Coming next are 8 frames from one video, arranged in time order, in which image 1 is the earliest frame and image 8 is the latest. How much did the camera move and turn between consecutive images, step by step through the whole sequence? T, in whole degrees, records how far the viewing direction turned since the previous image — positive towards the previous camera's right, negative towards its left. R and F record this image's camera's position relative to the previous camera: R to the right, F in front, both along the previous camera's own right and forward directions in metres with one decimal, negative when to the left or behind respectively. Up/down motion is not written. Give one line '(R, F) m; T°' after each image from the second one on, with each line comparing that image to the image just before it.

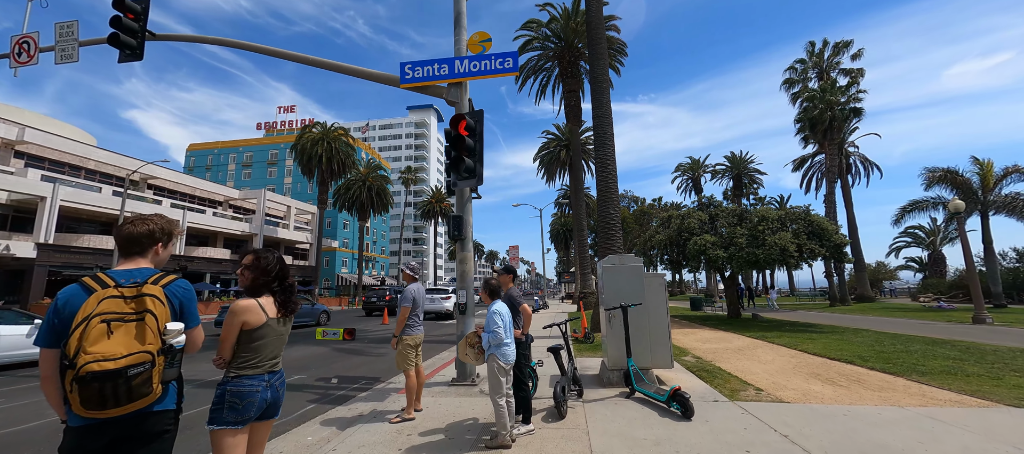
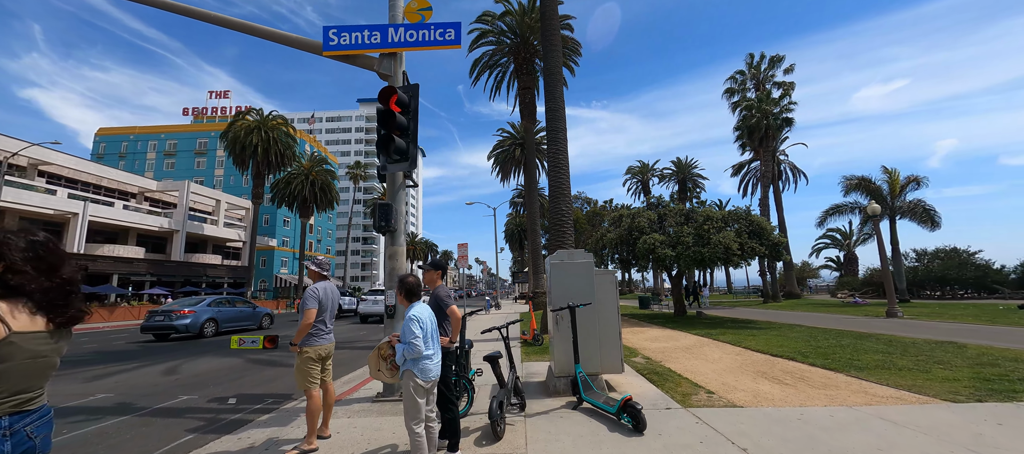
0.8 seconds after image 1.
(+0.3, +0.7) m; +7°
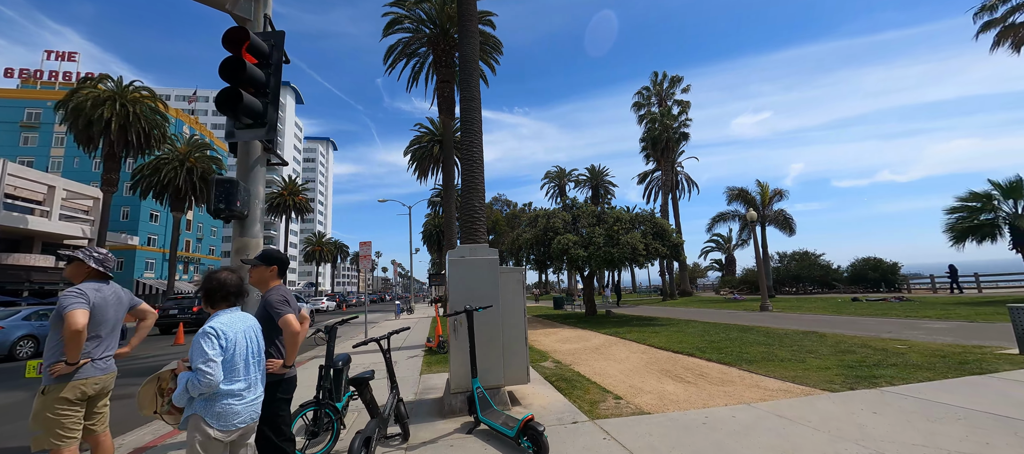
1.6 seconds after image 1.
(+0.4, +0.8) m; +12°
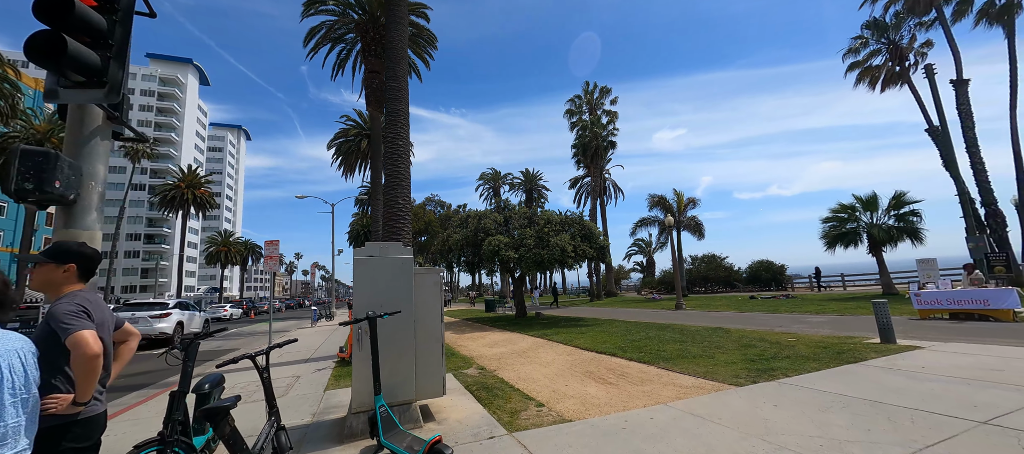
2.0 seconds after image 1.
(+0.2, +0.4) m; +10°
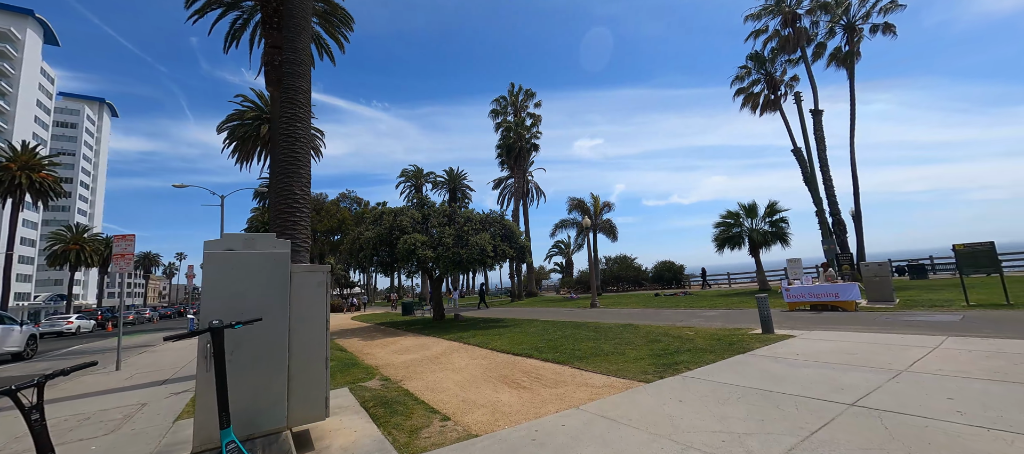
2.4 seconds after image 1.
(+0.2, +0.5) m; +11°
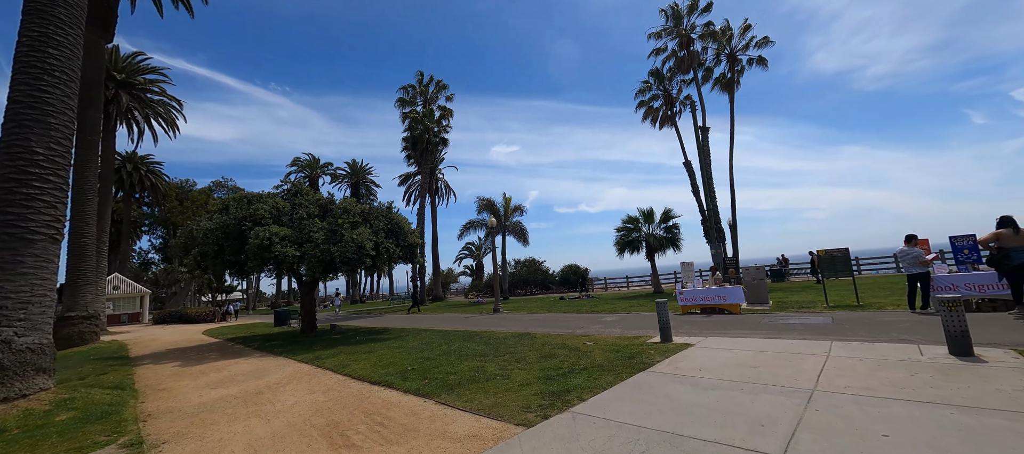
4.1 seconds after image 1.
(+0.9, +1.7) m; +13°
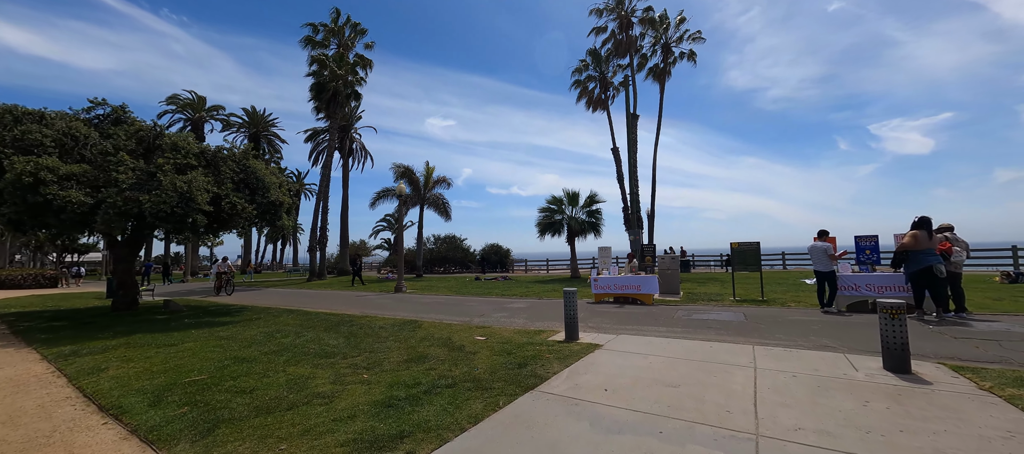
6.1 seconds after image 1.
(+1.0, +2.1) m; +10°
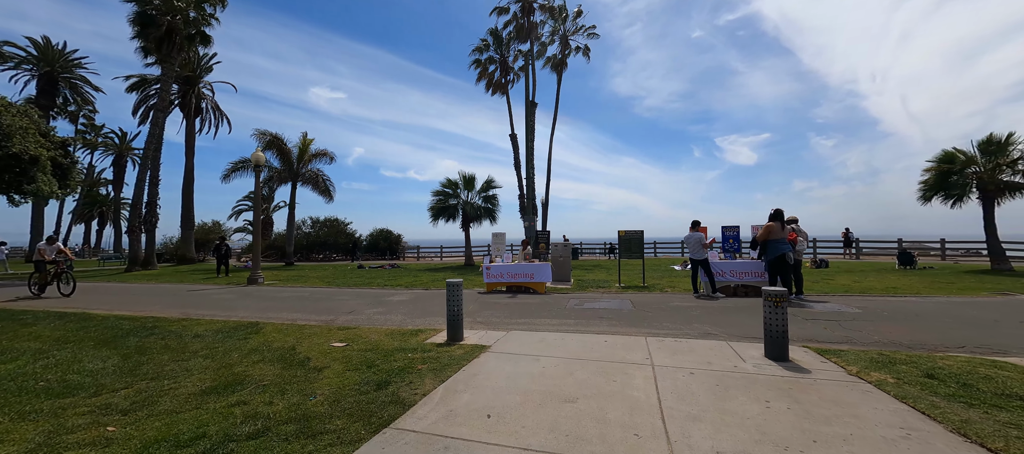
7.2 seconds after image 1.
(+0.4, +1.2) m; +15°
